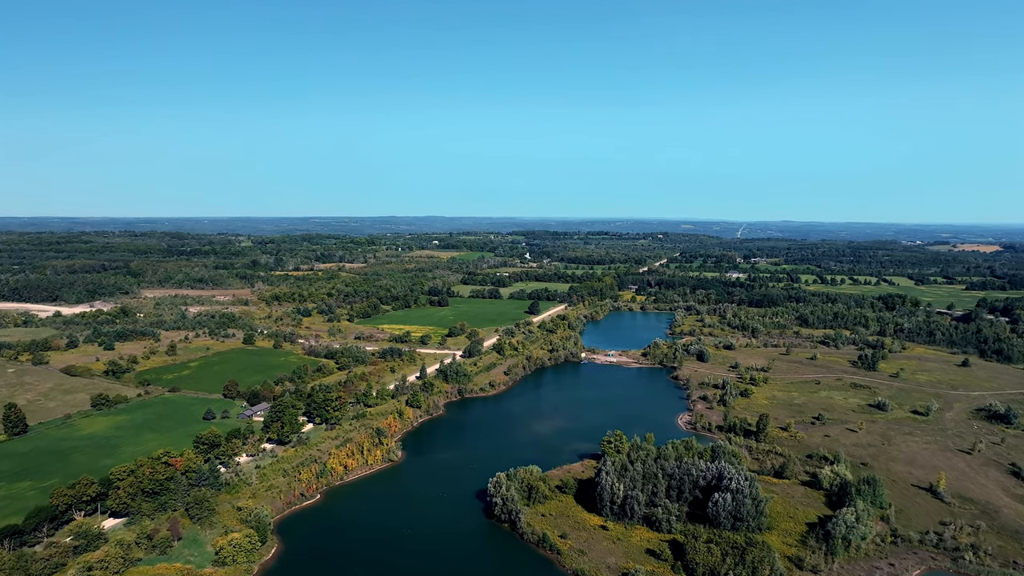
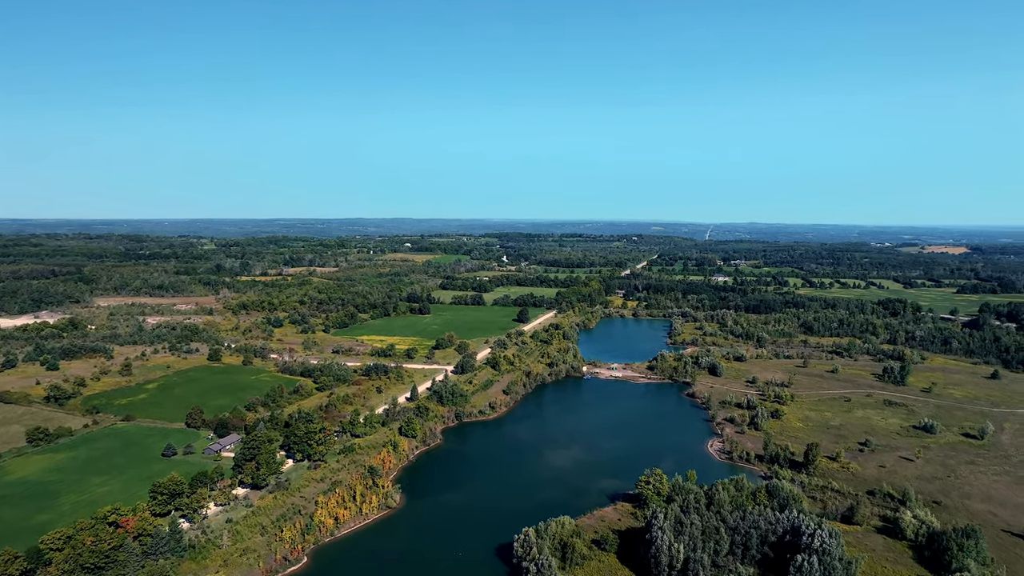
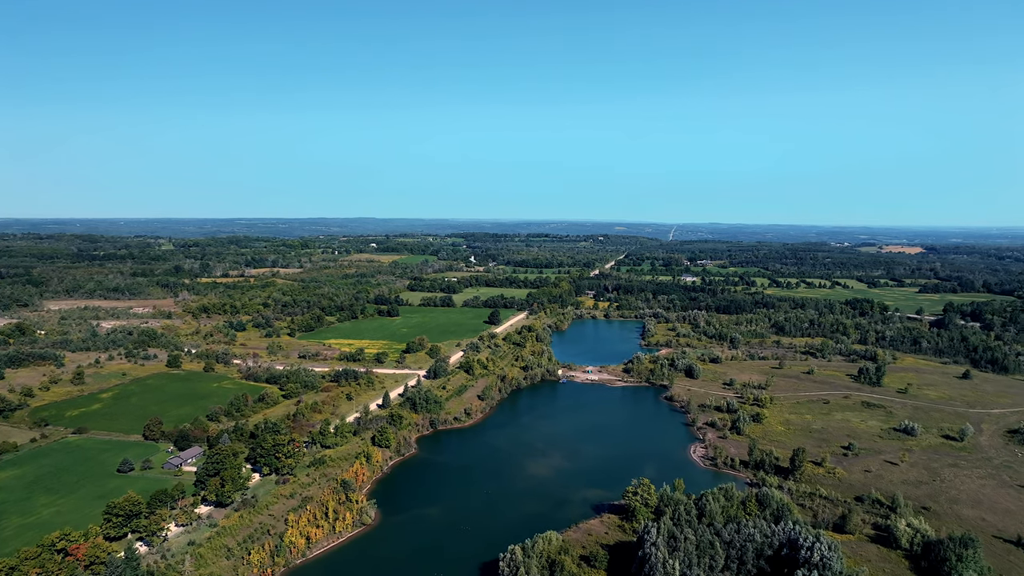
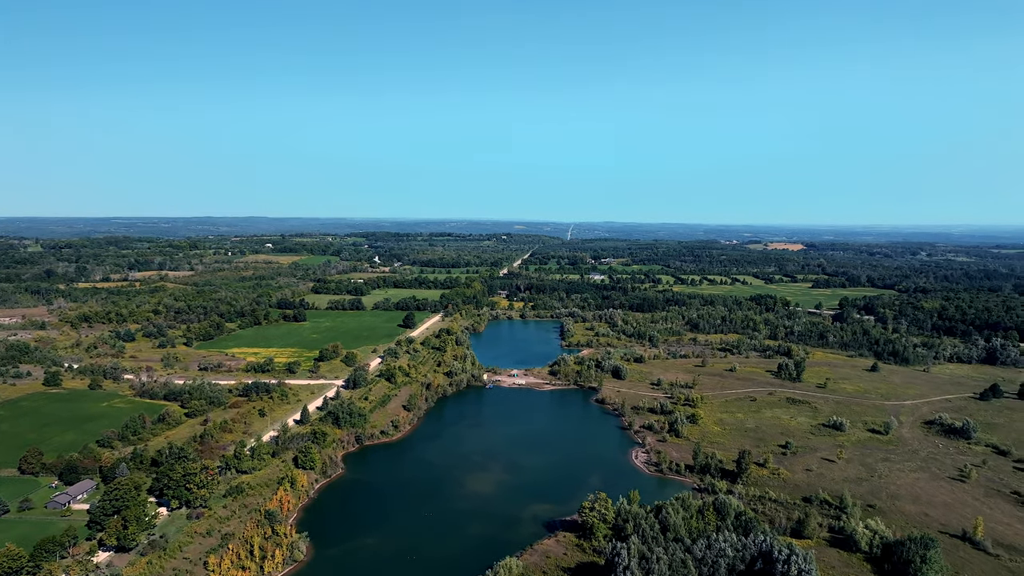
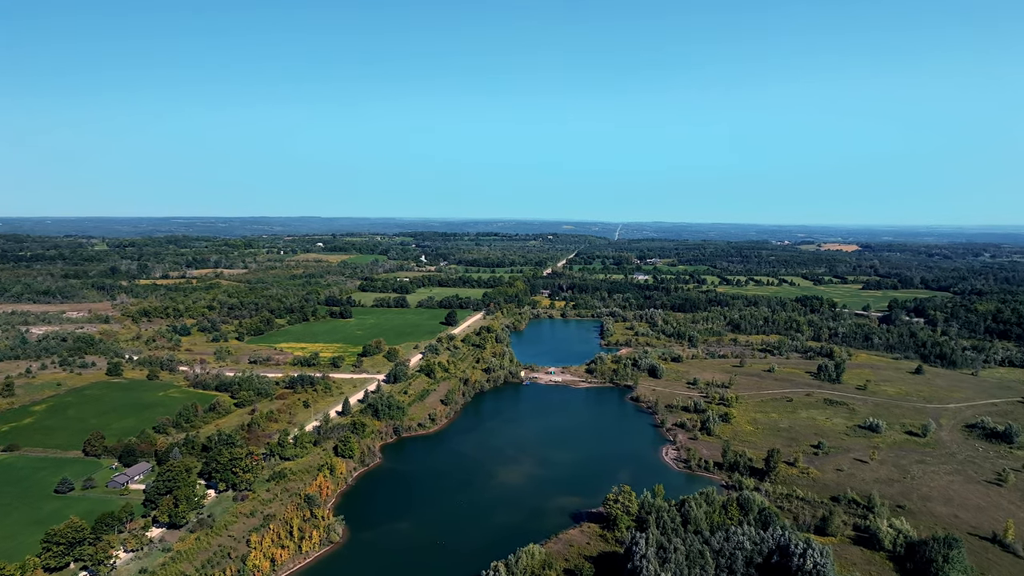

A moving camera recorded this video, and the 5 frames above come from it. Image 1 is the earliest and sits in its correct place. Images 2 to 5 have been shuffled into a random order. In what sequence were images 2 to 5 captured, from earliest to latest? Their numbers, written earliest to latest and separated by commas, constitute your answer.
2, 3, 5, 4
